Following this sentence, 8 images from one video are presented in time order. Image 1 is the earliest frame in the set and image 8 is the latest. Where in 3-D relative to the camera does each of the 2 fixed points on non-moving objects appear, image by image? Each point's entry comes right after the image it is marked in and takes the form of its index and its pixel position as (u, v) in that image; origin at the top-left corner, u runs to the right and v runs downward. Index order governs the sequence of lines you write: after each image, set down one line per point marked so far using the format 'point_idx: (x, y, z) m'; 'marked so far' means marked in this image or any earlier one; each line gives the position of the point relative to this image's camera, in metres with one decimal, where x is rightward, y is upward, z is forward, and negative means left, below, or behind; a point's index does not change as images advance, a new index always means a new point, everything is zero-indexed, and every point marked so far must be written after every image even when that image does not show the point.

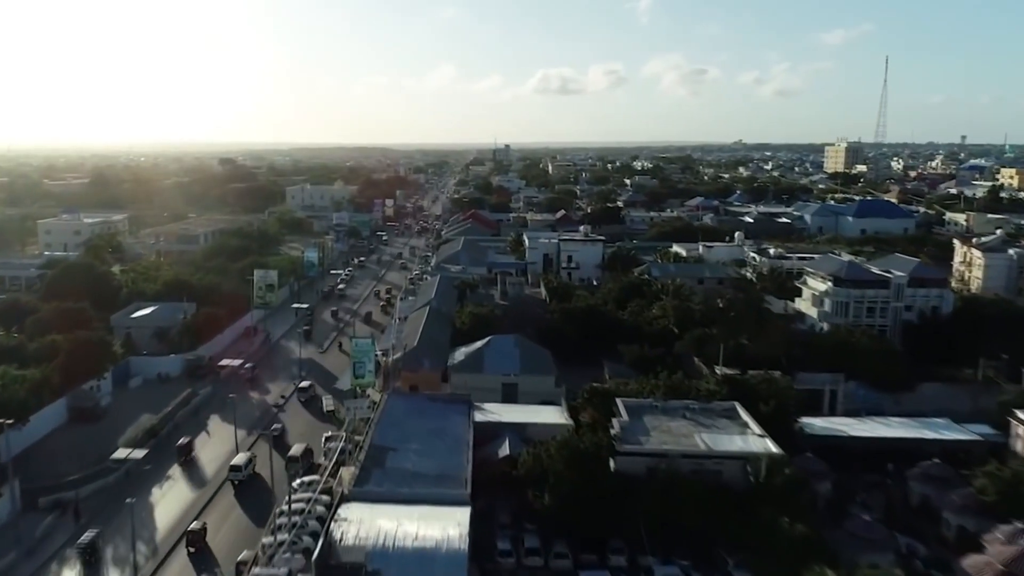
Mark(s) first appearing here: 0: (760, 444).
0: (+2.7, -1.7, +9.3) m
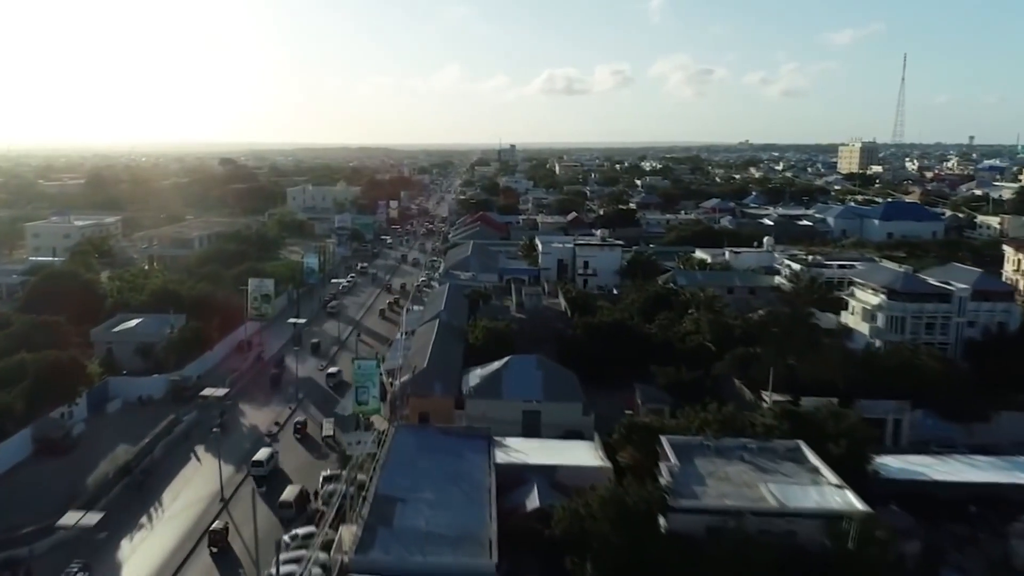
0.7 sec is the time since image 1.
0: (+3.0, -1.9, +7.8) m
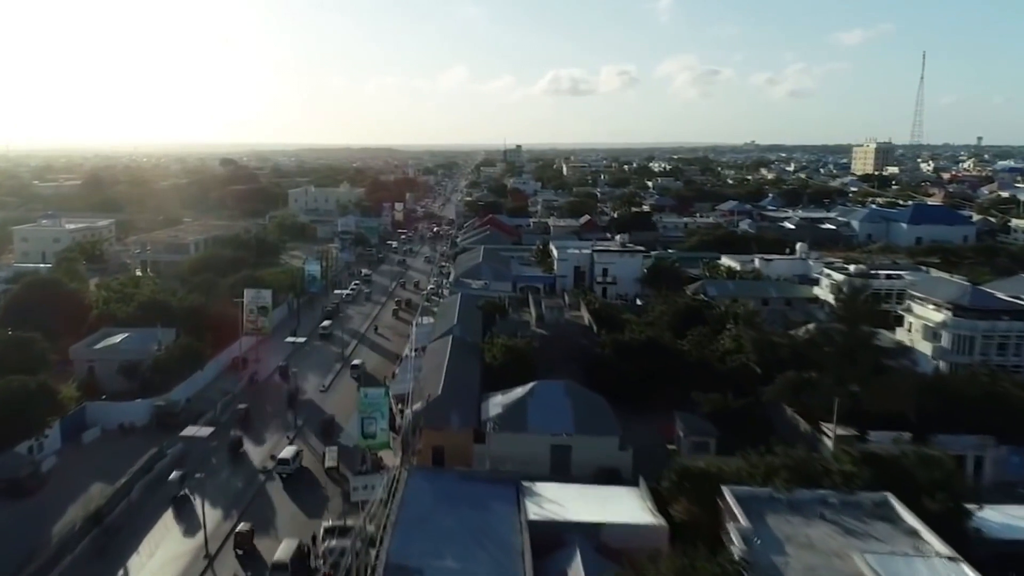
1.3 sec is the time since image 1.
0: (+3.4, -2.2, +6.4) m
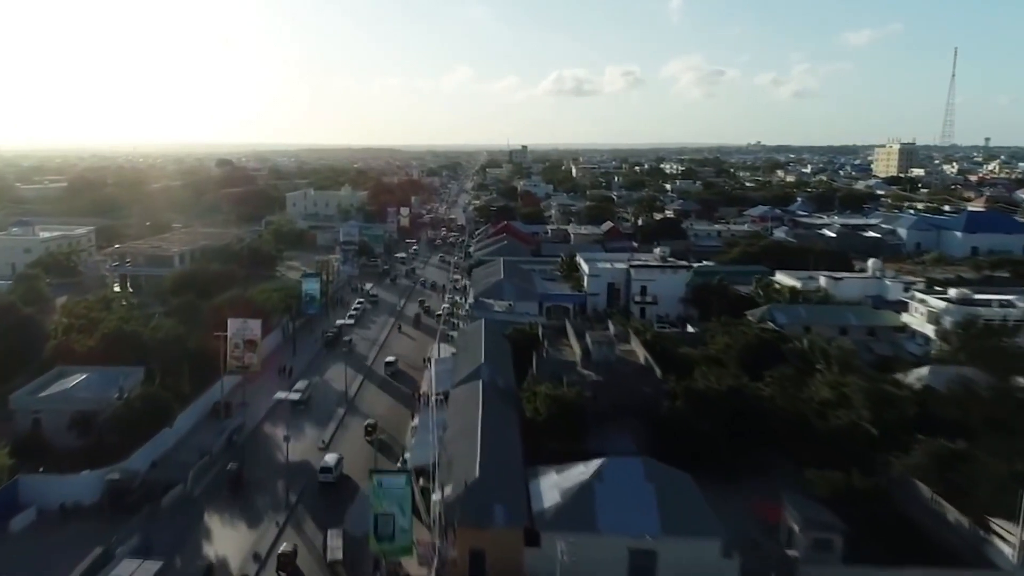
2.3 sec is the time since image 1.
0: (+3.9, -2.6, +3.7) m
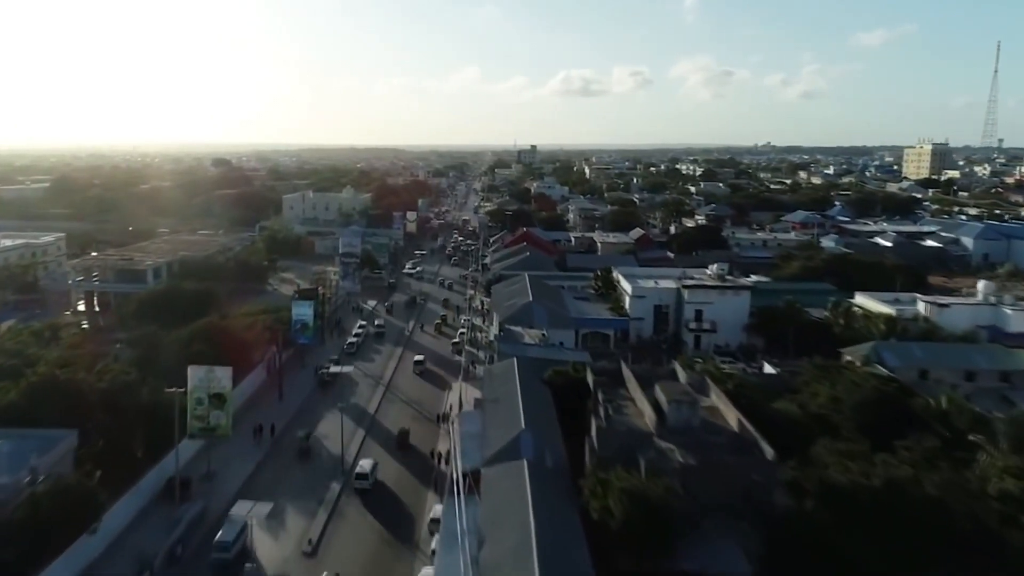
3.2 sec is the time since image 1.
0: (+4.5, -3.1, +0.6) m
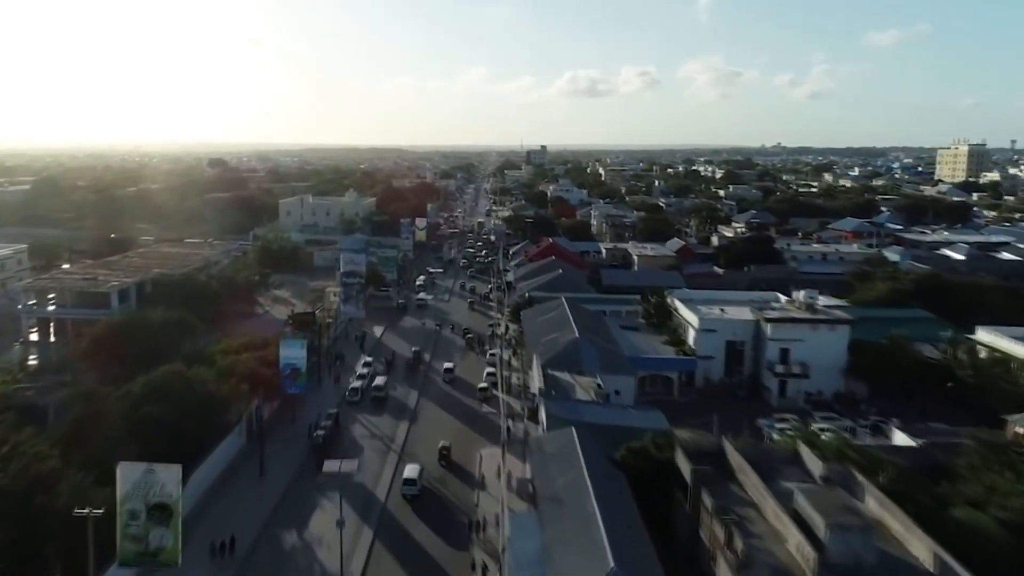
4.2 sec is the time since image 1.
0: (+5.1, -3.6, -2.6) m
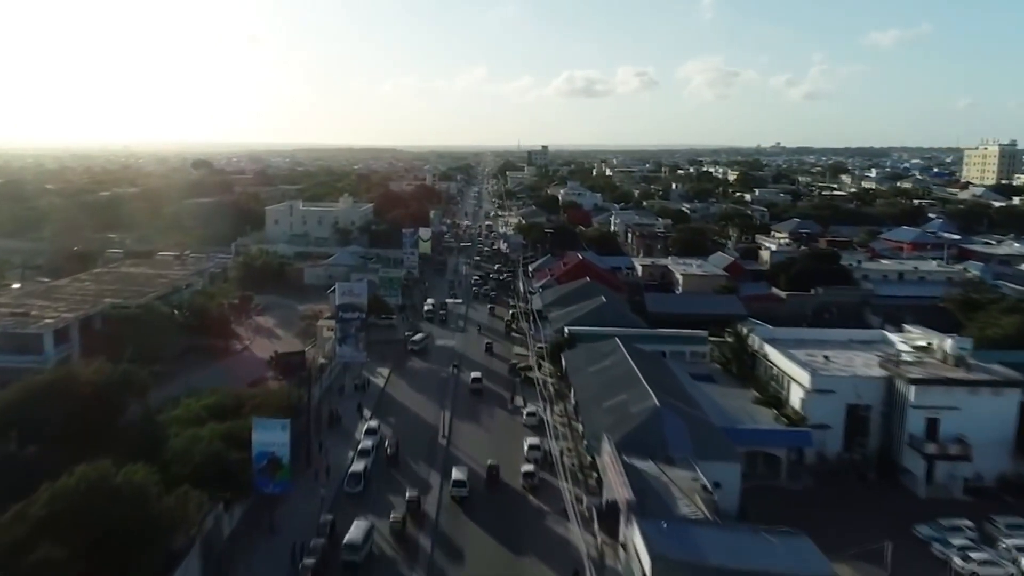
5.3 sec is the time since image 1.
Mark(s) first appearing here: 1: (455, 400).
0: (+5.9, -4.2, -5.9) m
1: (-0.9, -1.7, +13.2) m
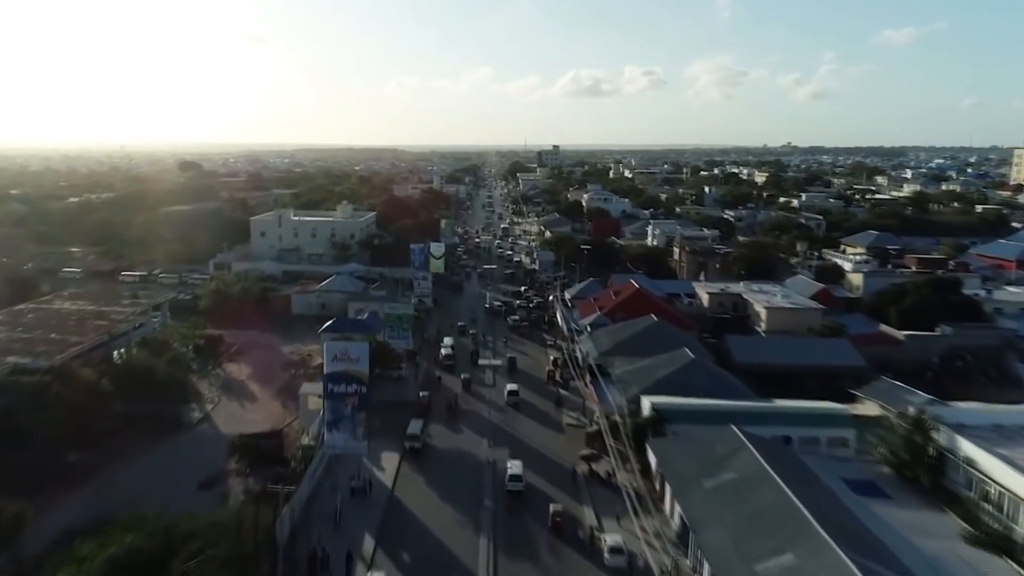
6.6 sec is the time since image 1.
0: (+6.6, -4.9, -10.0) m
1: (-0.2, -2.4, +9.1) m
